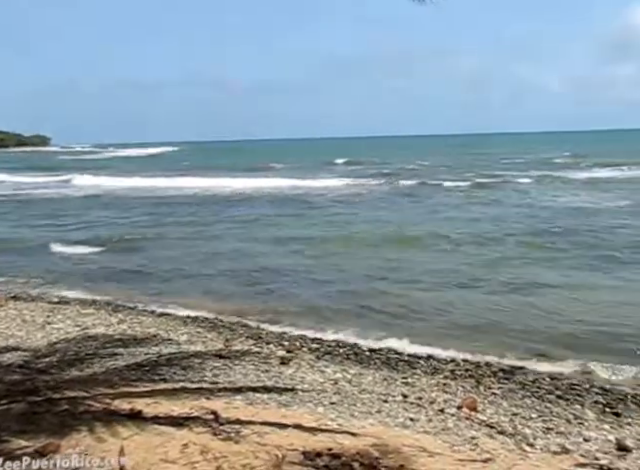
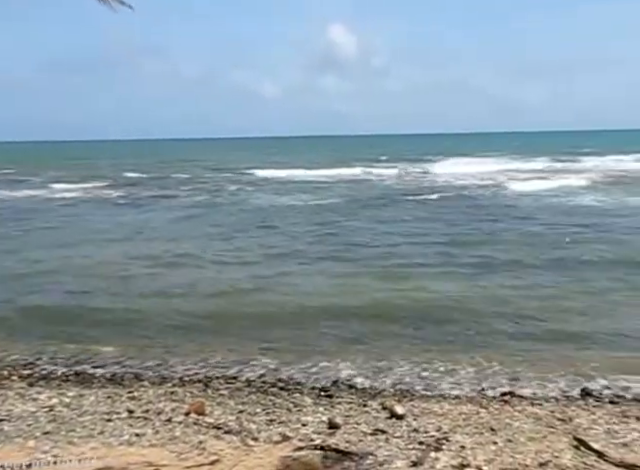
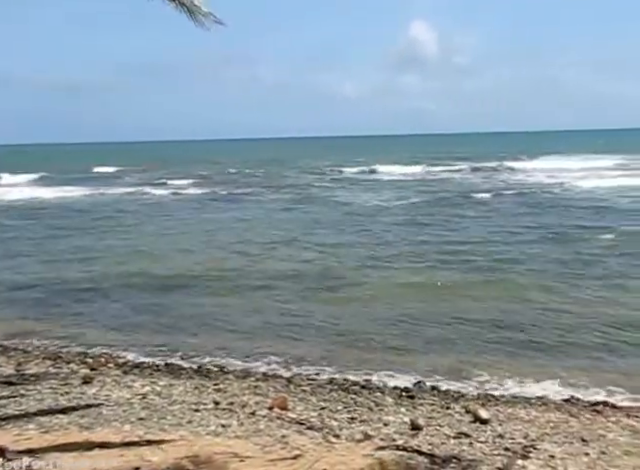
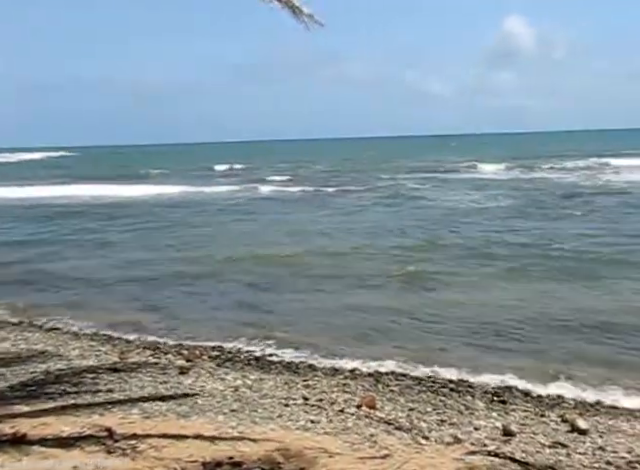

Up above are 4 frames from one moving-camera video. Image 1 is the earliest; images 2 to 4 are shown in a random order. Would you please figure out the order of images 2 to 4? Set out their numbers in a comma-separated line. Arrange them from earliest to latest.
4, 3, 2
